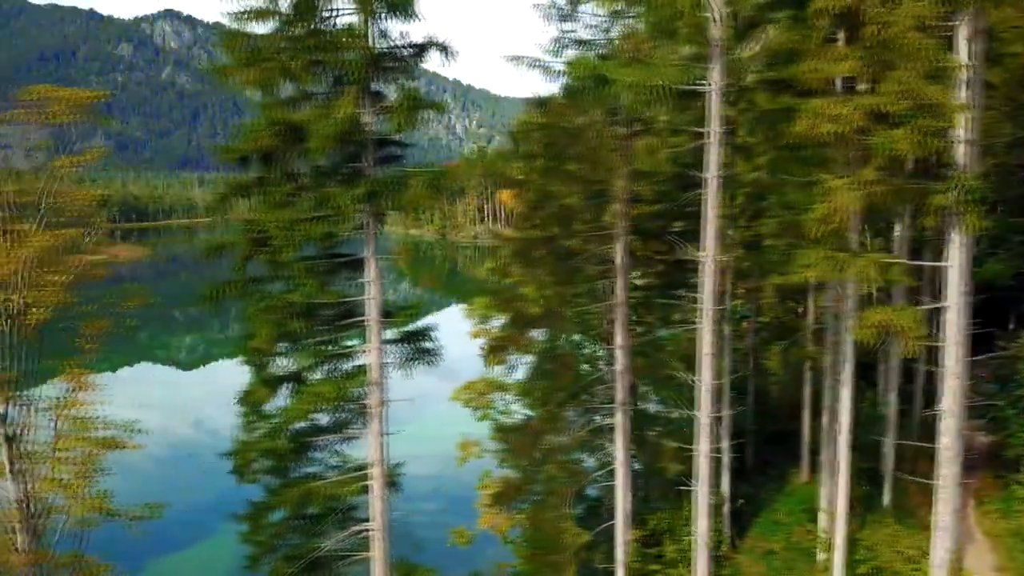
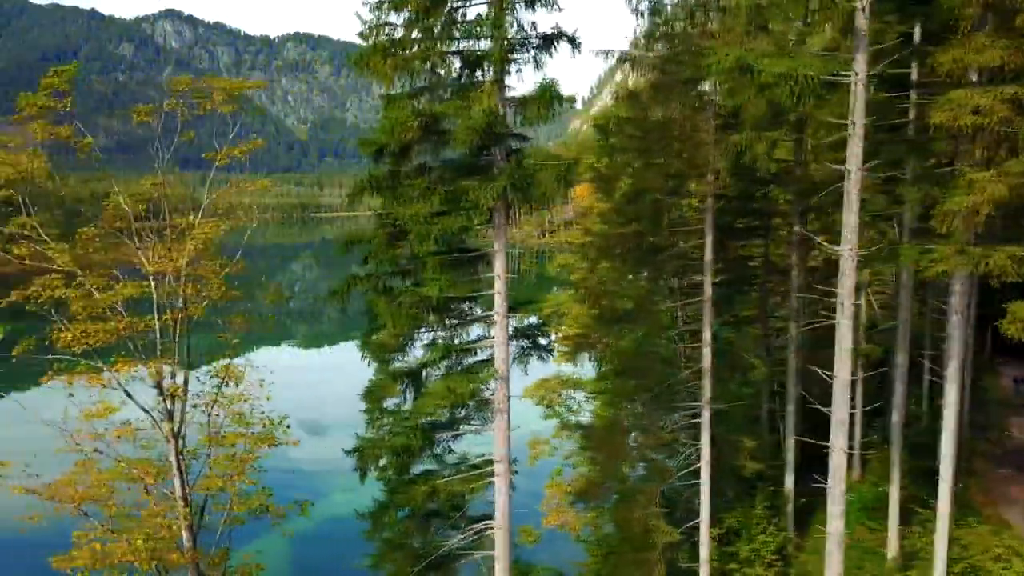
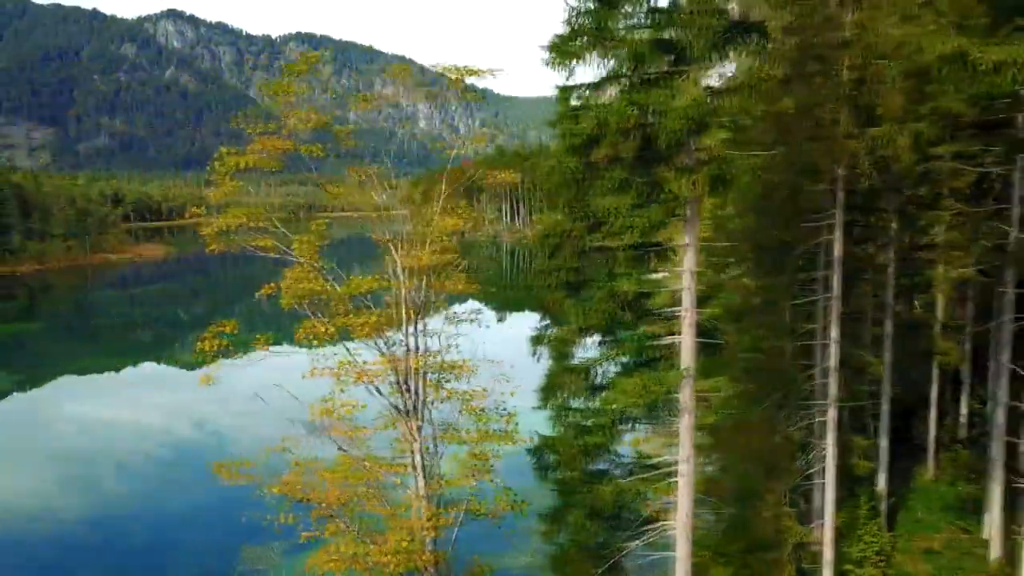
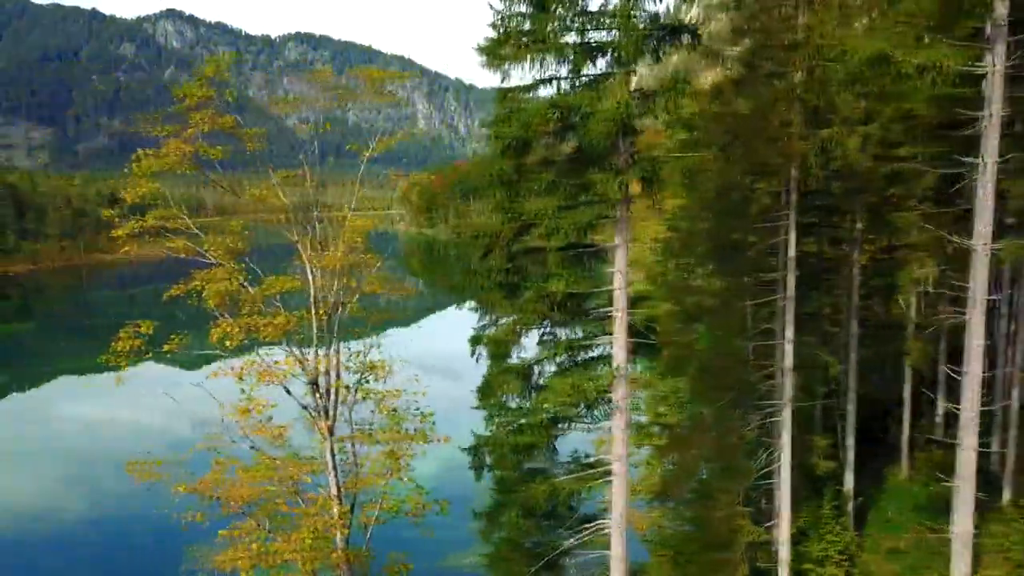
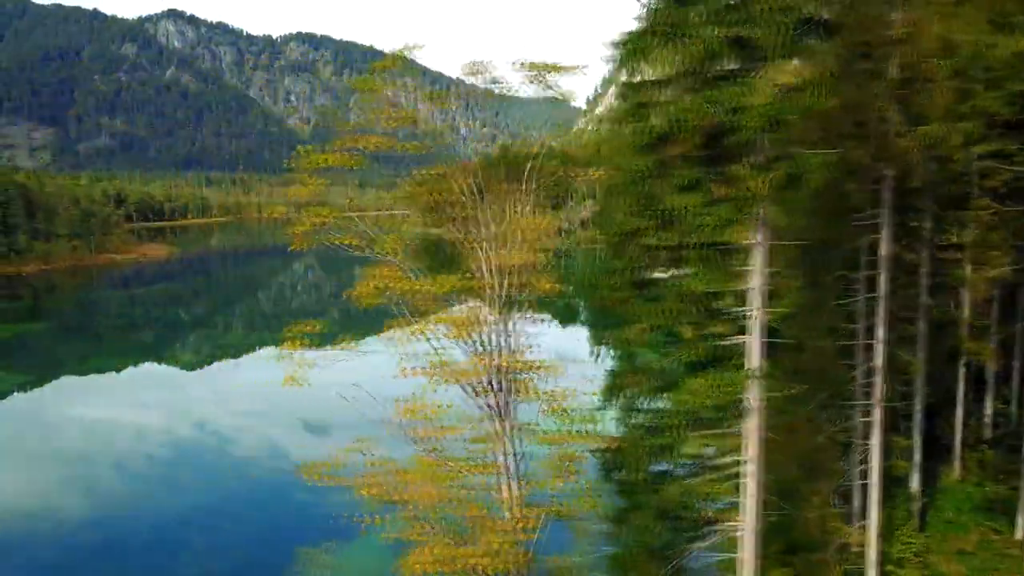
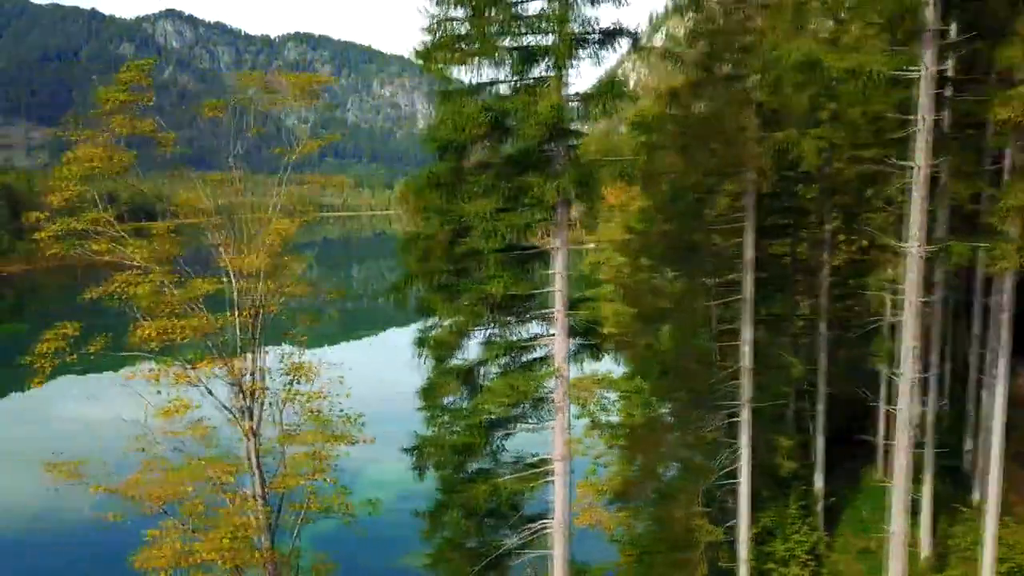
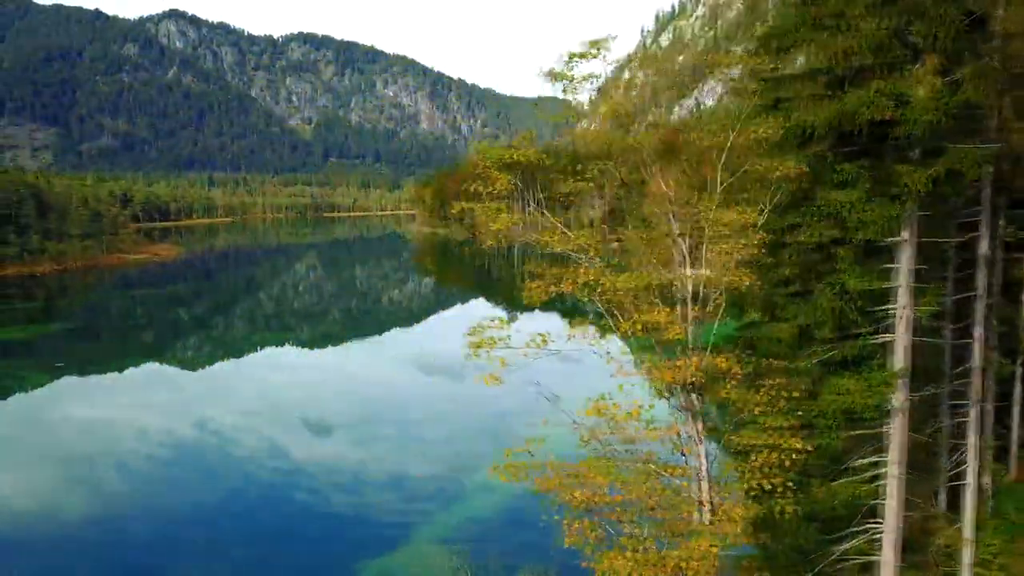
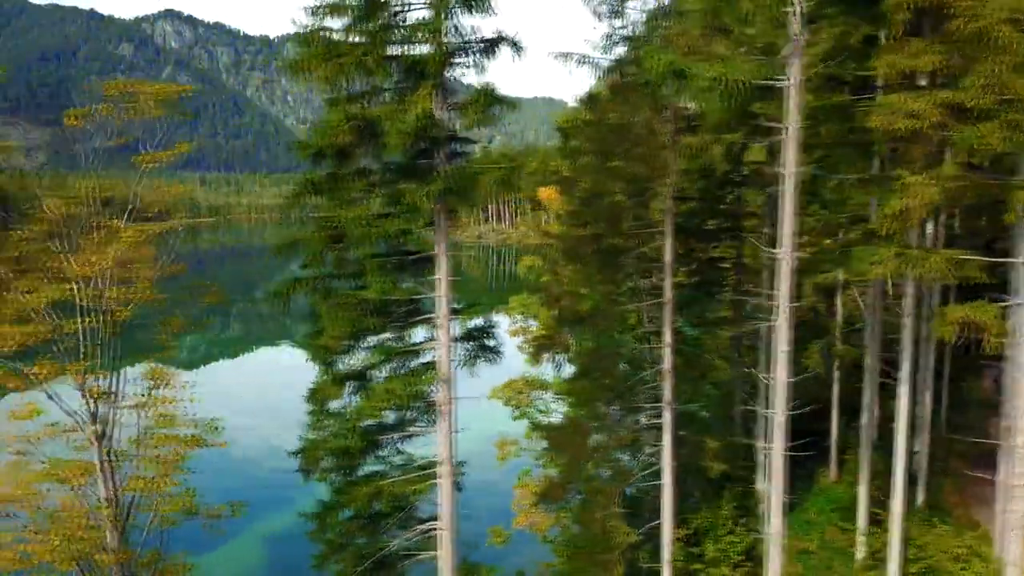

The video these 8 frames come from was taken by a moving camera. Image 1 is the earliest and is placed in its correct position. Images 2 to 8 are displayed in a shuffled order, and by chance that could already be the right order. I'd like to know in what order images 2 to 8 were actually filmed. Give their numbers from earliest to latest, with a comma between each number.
8, 2, 6, 4, 3, 5, 7
